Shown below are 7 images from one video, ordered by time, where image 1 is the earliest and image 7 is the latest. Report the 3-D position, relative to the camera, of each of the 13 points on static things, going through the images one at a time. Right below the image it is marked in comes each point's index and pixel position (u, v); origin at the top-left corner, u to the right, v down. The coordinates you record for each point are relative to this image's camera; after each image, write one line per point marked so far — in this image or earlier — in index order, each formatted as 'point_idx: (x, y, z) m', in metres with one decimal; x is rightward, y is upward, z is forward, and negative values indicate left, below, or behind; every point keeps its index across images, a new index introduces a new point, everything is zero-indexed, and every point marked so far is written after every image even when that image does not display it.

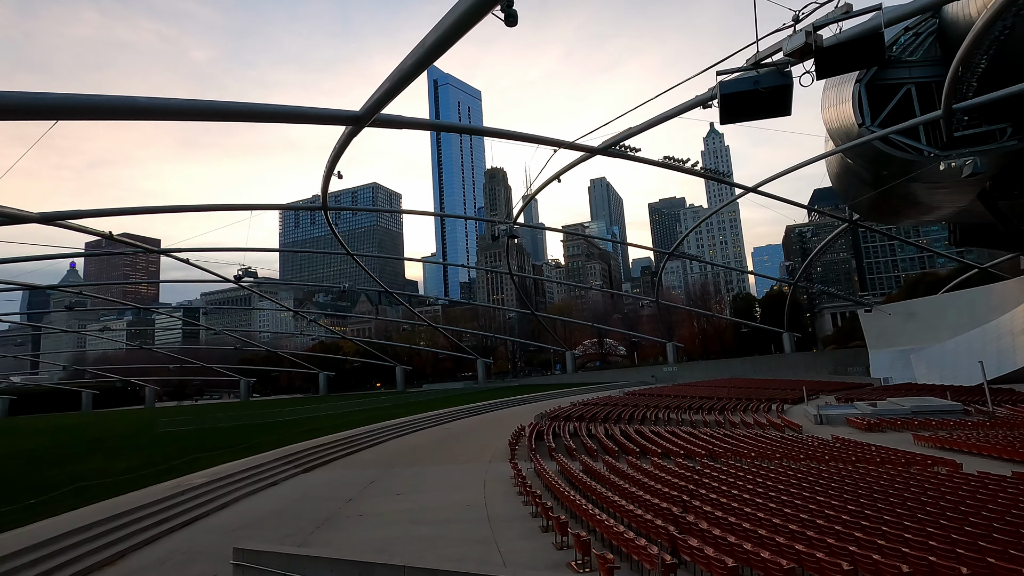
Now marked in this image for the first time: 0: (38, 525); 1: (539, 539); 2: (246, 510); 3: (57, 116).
0: (-8.7, -4.4, +9.9) m
1: (+0.5, -4.5, +9.5) m
2: (-6.2, -5.2, +12.6) m
3: (-6.4, +2.5, +7.7) m
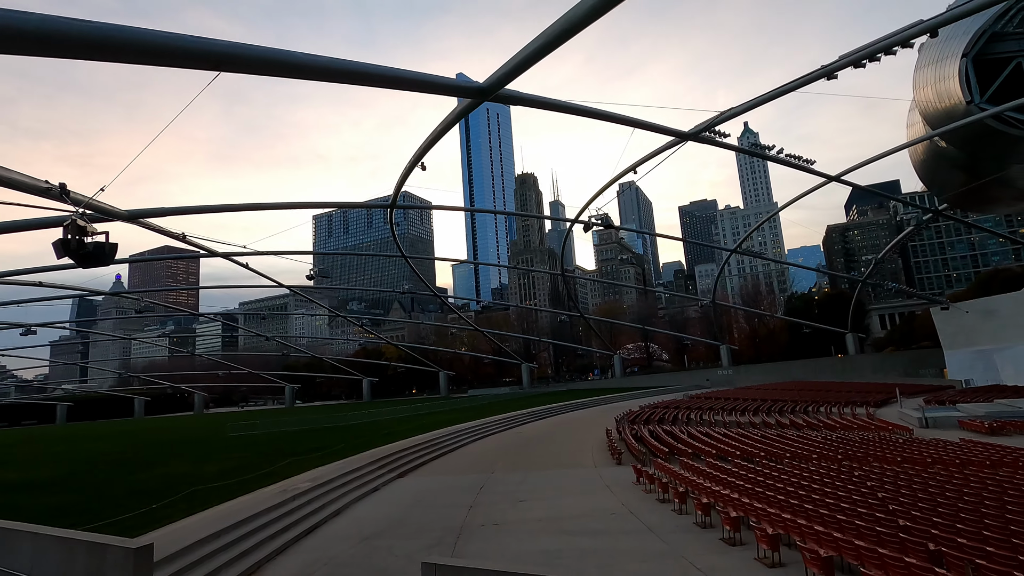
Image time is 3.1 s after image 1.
0: (-5.8, -4.2, +9.1) m
1: (+3.4, -4.1, +8.3) m
2: (-3.1, -5.0, +11.6) m
3: (-3.7, +2.8, +6.8) m
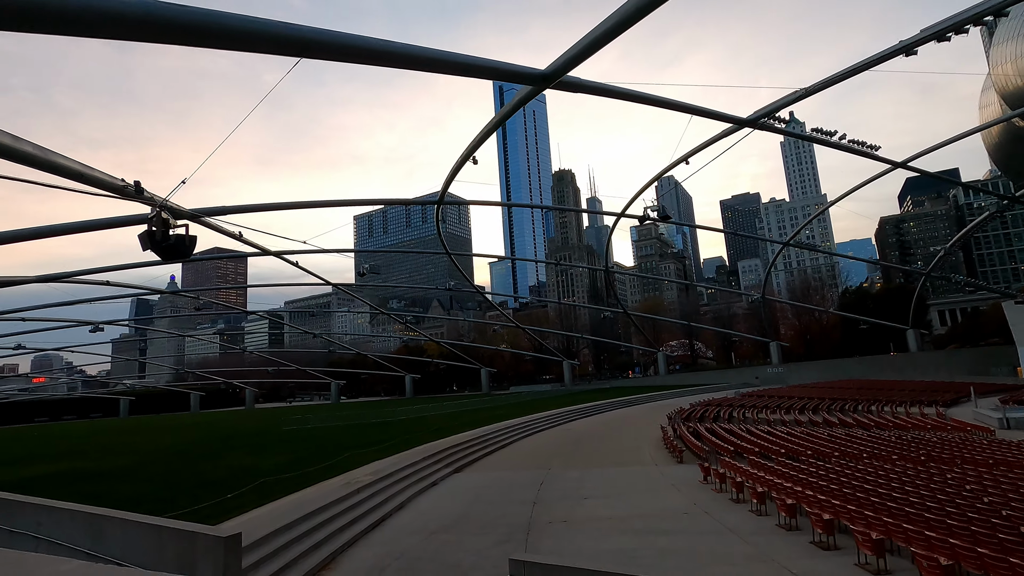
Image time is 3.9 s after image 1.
0: (-4.6, -4.0, +9.2) m
1: (+4.6, -3.9, +7.8) m
2: (-1.7, -4.8, +11.6) m
3: (-2.7, +3.0, +6.8) m
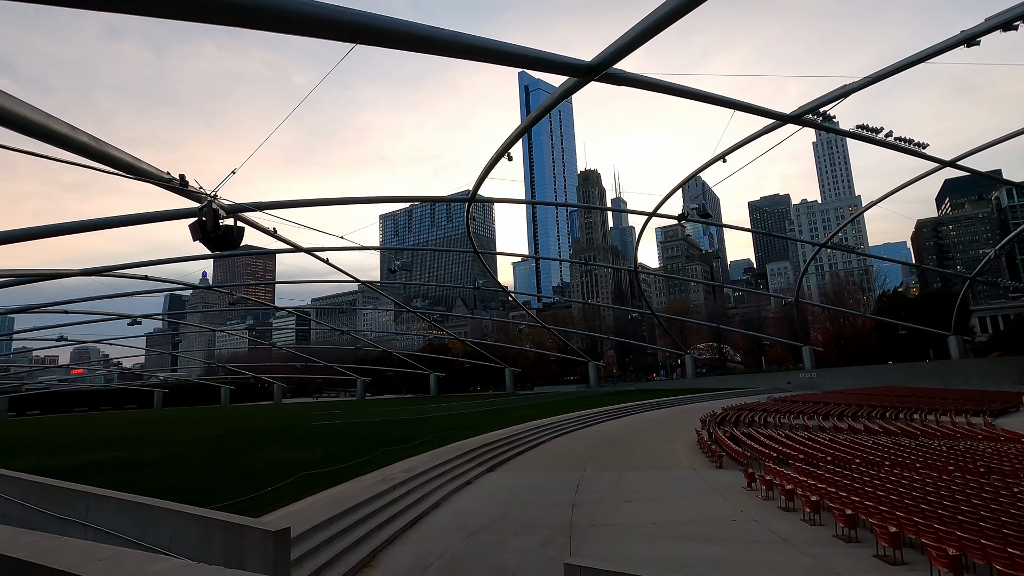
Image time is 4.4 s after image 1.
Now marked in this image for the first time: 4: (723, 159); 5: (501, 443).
0: (-3.8, -3.9, +9.2) m
1: (+5.2, -3.9, +7.4) m
2: (-0.9, -4.8, +11.4) m
3: (-1.9, +3.1, +6.7) m
4: (+7.8, +4.8, +19.9) m
5: (-0.4, -5.6, +19.3) m
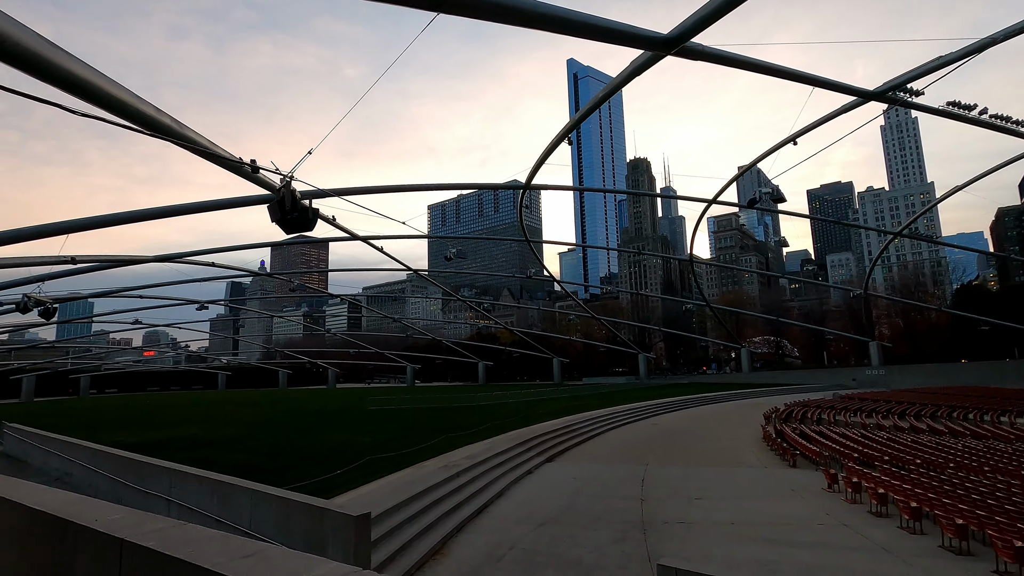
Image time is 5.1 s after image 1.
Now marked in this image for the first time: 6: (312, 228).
0: (-2.6, -3.6, +9.2) m
1: (+6.2, -3.8, +6.6) m
2: (+0.5, -4.5, +11.2) m
3: (-0.9, +3.3, +6.4) m
4: (+10.0, +5.2, +18.8) m
5: (+1.6, -5.2, +19.0) m
6: (-3.6, +1.0, +9.5) m
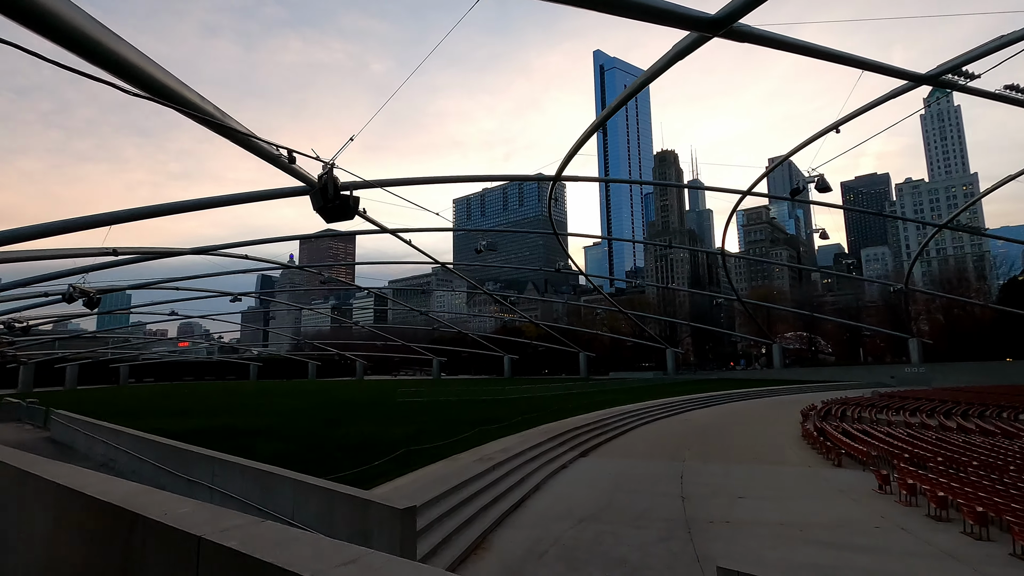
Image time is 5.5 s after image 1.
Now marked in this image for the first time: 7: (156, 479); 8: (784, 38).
0: (-2.0, -3.5, +9.1) m
1: (+6.8, -3.7, +6.1) m
2: (+1.2, -4.3, +11.0) m
3: (-0.3, +3.4, +6.2) m
4: (+11.1, +5.4, +18.0) m
5: (+2.7, -4.9, +18.7) m
6: (-2.9, +1.2, +9.4) m
7: (-7.0, -3.8, +10.5) m
8: (+5.9, +5.3, +11.3) m
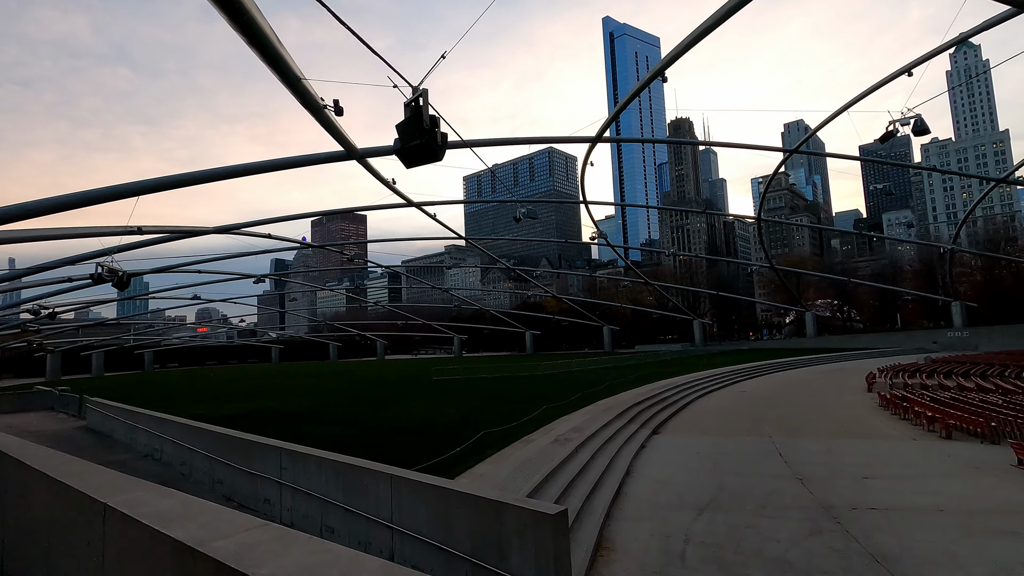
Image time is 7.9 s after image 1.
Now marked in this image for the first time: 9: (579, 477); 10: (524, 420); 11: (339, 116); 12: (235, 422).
0: (-0.3, -2.9, +7.9) m
1: (+8.4, -2.9, +4.8) m
2: (+2.9, -3.5, +9.7) m
3: (+1.1, +3.9, +4.7) m
4: (+12.6, +6.7, +16.2) m
5: (+4.6, -3.8, +17.5) m
6: (-1.4, +1.8, +8.1) m
7: (-5.4, -3.3, +9.5) m
8: (+7.3, +6.2, +9.6) m
9: (+1.1, -3.2, +9.1) m
10: (+0.2, -3.3, +13.5) m
11: (-3.4, +3.5, +10.7) m
12: (-7.3, -3.5, +13.9) m
